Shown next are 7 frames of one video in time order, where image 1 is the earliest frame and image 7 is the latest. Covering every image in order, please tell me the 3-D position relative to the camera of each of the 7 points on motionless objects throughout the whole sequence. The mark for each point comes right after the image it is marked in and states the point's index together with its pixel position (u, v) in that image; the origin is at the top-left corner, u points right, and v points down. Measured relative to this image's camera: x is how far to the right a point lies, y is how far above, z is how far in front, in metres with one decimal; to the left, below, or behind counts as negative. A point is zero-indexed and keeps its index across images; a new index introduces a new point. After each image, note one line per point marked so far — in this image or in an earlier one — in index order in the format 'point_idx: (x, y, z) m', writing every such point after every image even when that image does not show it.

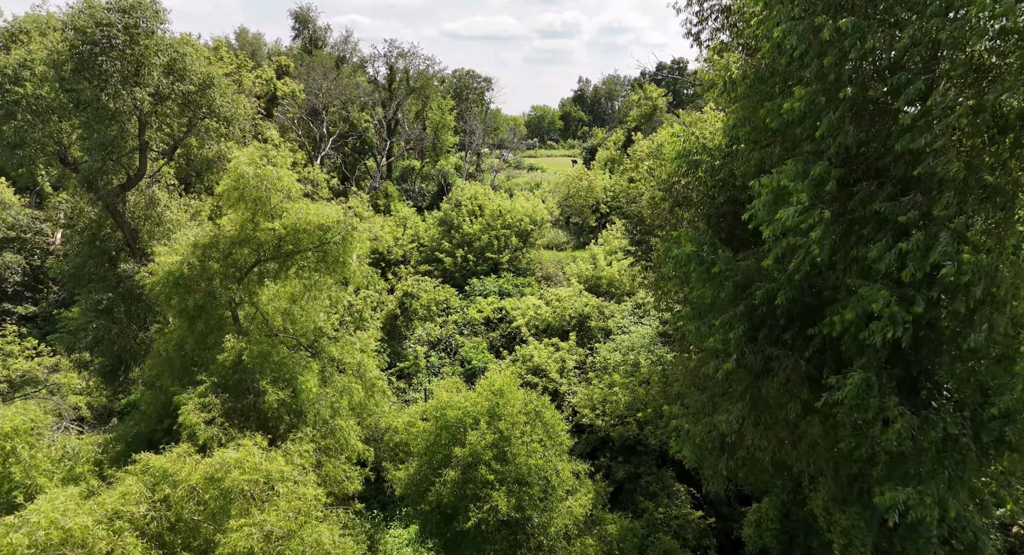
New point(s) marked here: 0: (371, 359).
0: (-3.0, -1.7, +17.4) m
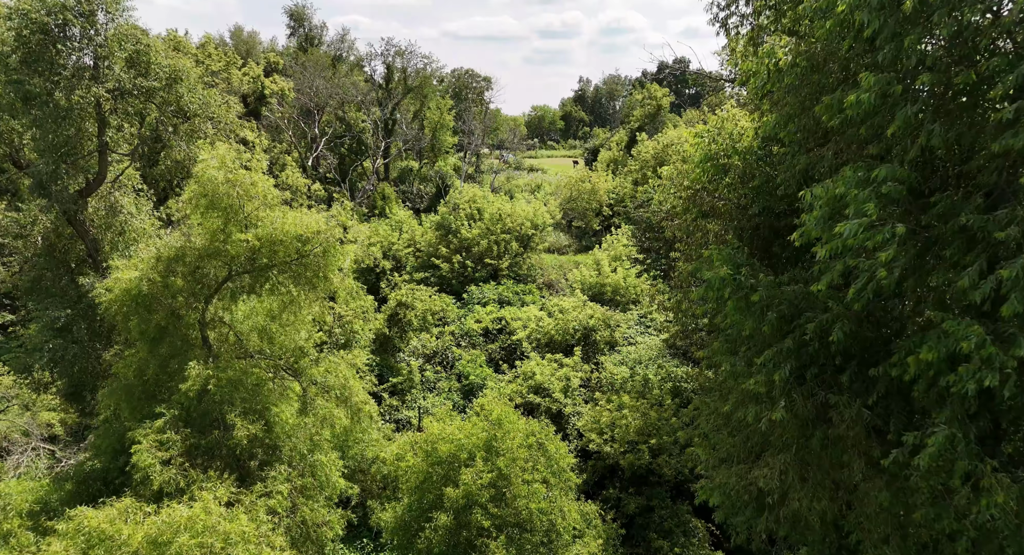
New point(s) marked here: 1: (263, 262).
0: (-3.0, -2.0, +15.7) m
1: (-4.5, +0.3, +14.3) m
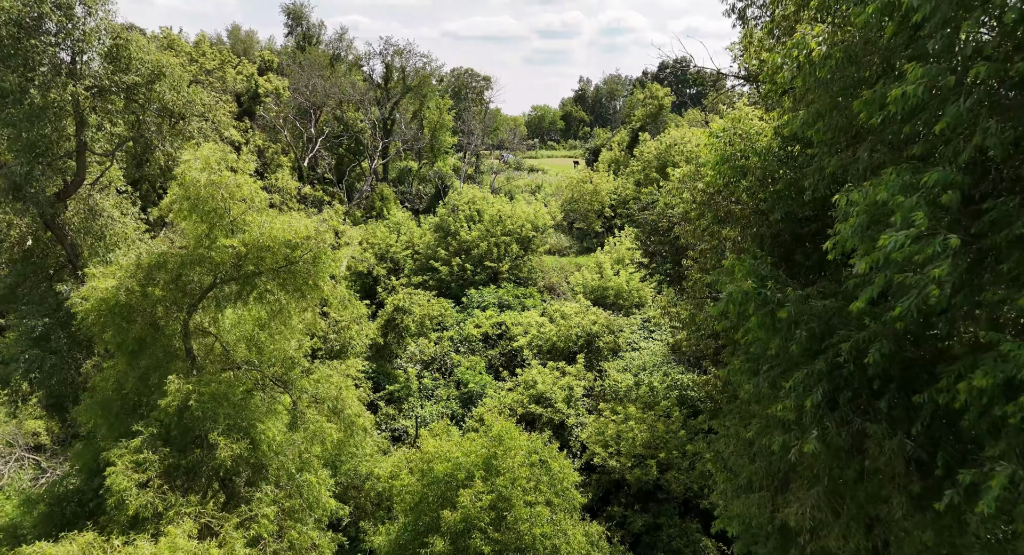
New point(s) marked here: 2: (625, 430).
0: (-3.0, -2.2, +15.0) m
1: (-4.5, +0.1, +13.5) m
2: (+2.4, -3.3, +17.3) m
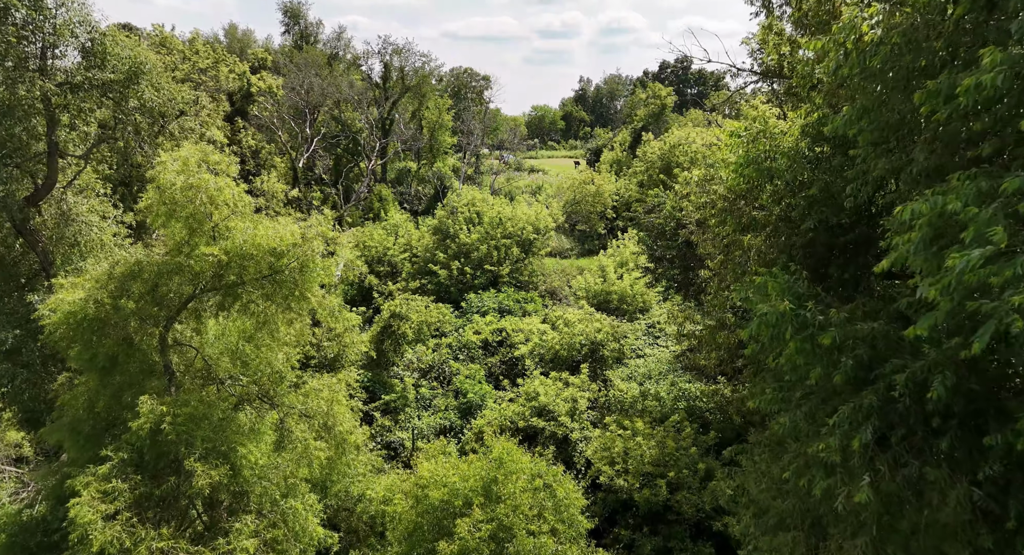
0: (-3.0, -2.3, +14.0) m
1: (-4.4, 0.0, +12.6) m
2: (+2.5, -3.5, +16.4) m
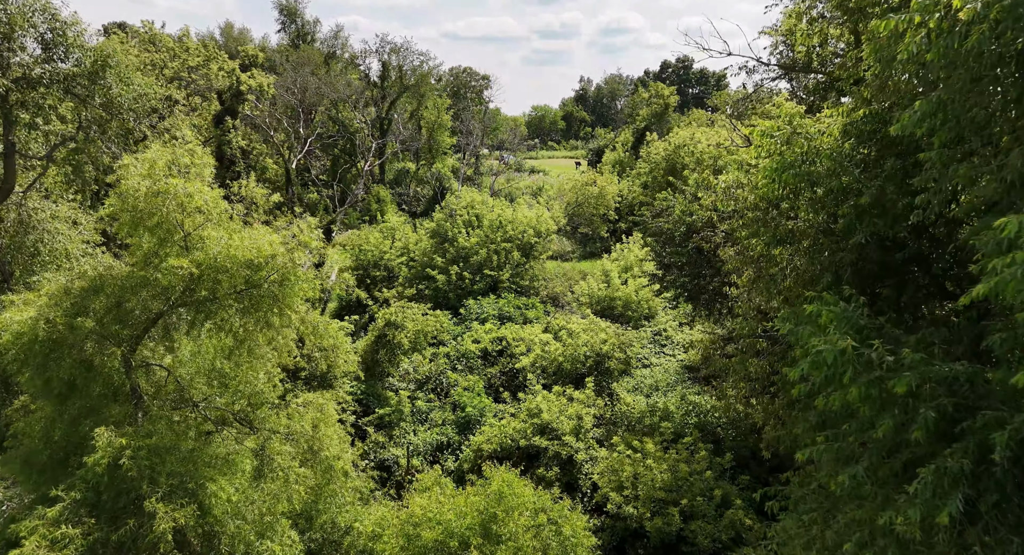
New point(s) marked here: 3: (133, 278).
0: (-3.0, -2.5, +12.8) m
1: (-4.4, -0.2, +11.4) m
2: (+2.5, -3.7, +15.2) m
3: (-5.3, 0.0, +11.1) m
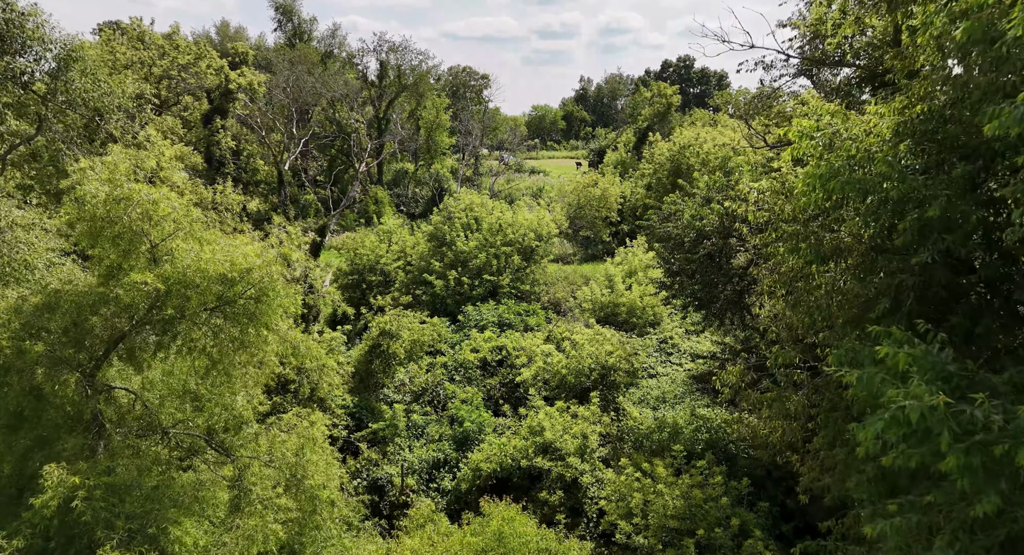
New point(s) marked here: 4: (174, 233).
0: (-2.9, -2.7, +11.7) m
1: (-4.4, -0.4, +10.3) m
2: (+2.5, -3.9, +14.1) m
3: (-5.3, -0.2, +9.9) m
4: (-4.4, +0.6, +10.4) m
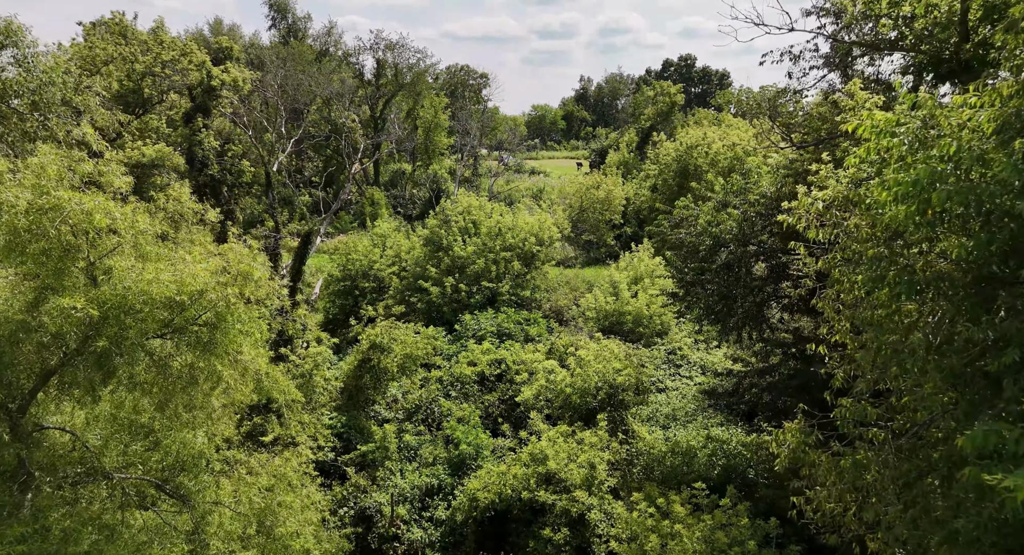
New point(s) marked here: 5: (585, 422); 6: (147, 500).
0: (-2.9, -3.0, +10.1) m
1: (-4.4, -0.7, +8.7) m
2: (+2.5, -4.2, +12.5) m
3: (-5.3, -0.5, +8.4) m
4: (-4.4, +0.3, +8.8) m
5: (+1.6, -3.2, +17.6) m
6: (-4.2, -2.7, +9.0) m
